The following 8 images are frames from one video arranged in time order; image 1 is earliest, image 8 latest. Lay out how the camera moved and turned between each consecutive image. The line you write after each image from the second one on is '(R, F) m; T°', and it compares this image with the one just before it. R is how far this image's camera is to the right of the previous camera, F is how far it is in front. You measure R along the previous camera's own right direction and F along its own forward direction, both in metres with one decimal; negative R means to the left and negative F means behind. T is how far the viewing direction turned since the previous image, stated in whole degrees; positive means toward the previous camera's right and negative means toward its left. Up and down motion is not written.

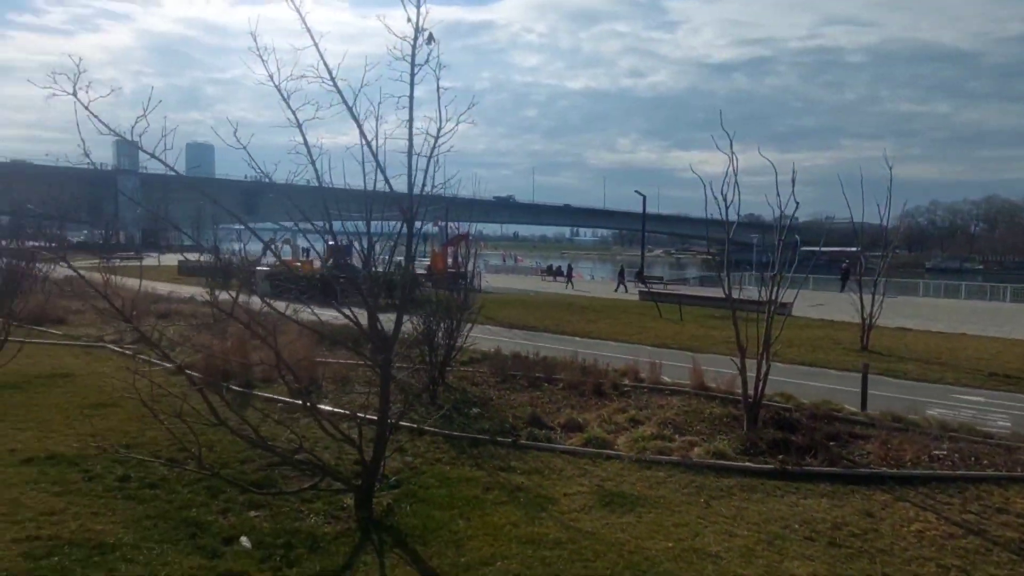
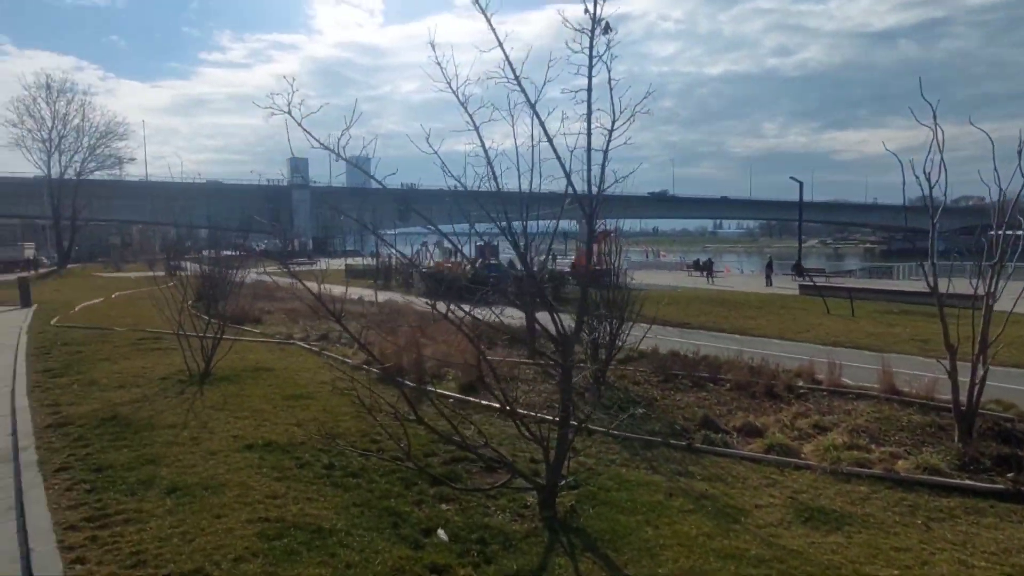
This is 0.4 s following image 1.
(-0.4, +0.1) m; -13°
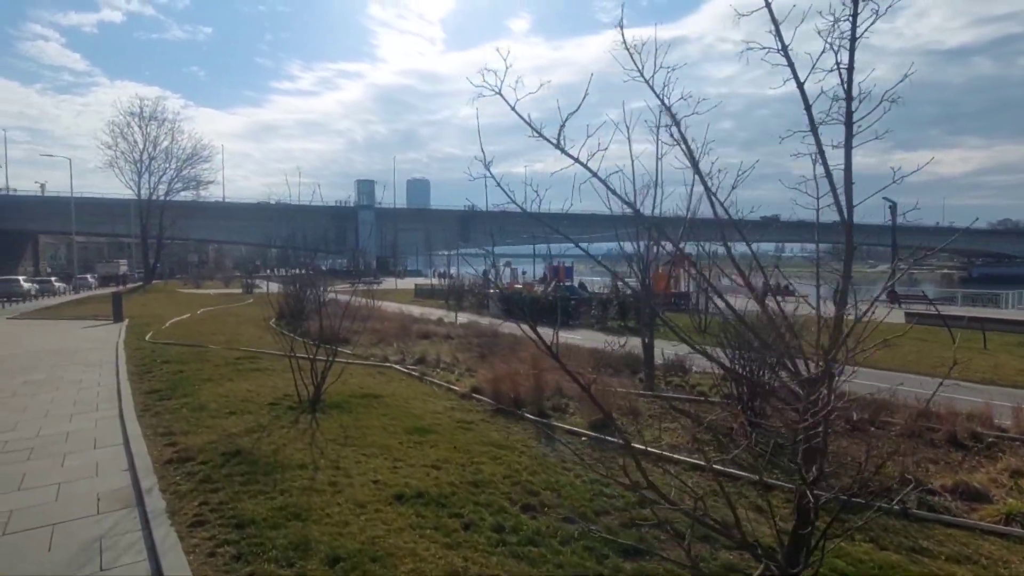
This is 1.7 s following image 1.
(-1.2, +1.0) m; -5°
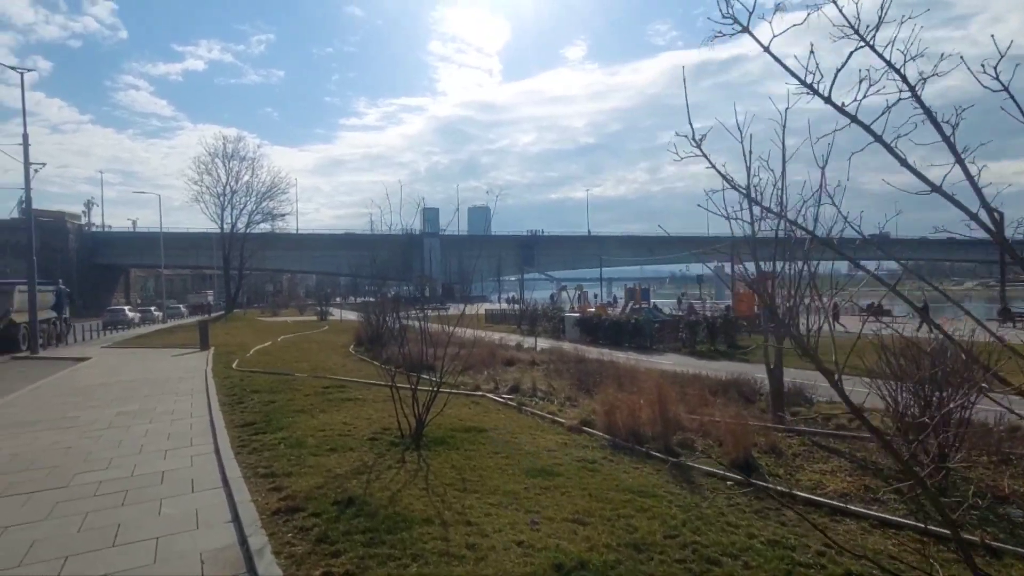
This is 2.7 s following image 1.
(-0.8, +0.9) m; -6°
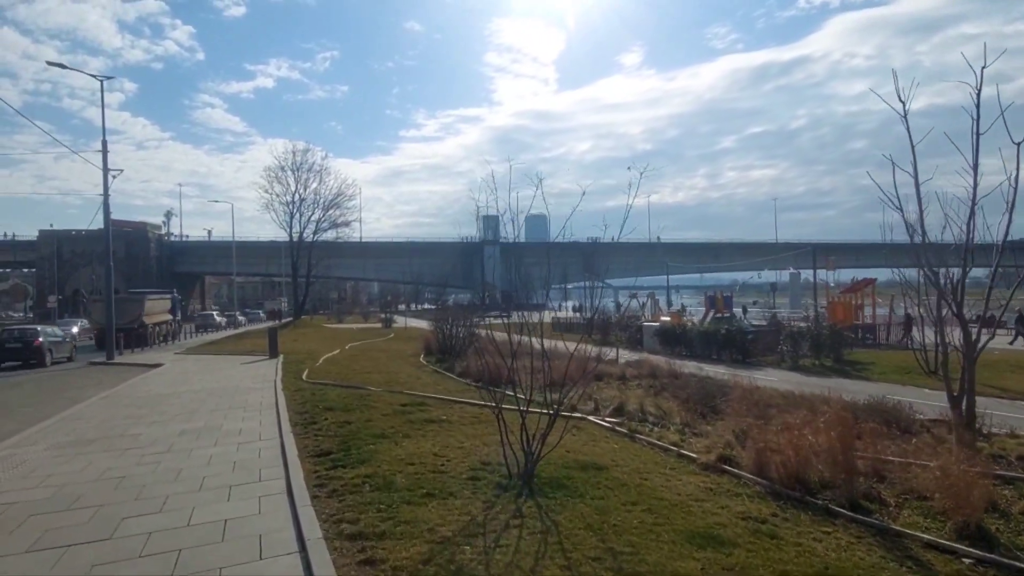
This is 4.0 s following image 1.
(-0.8, +1.6) m; -5°
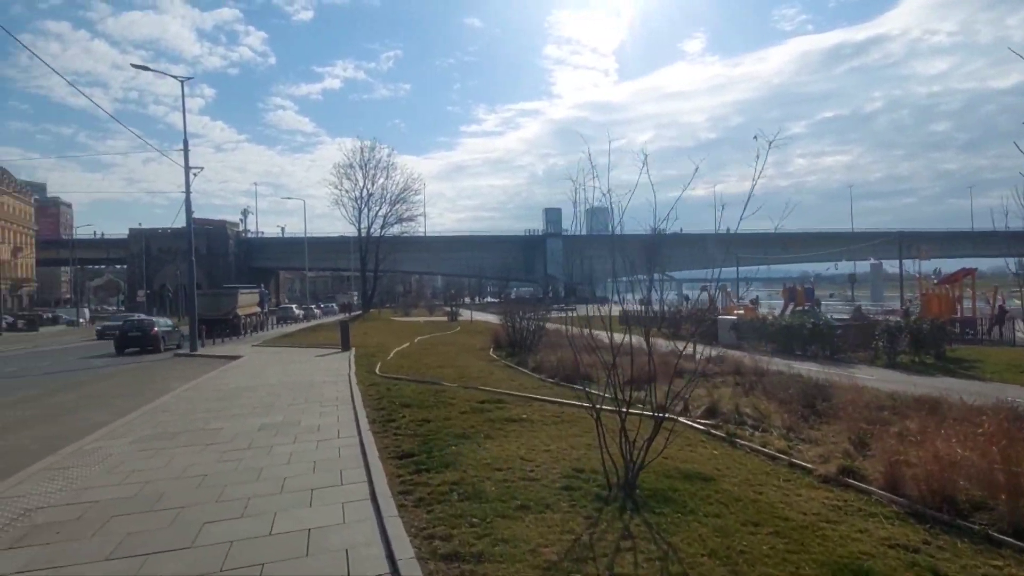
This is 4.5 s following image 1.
(-0.4, +0.6) m; -6°
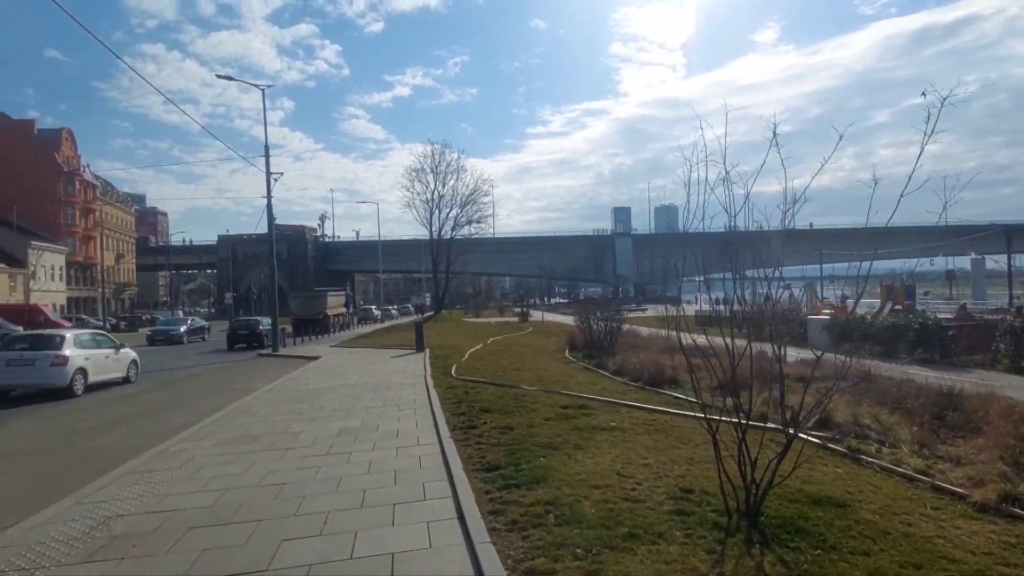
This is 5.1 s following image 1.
(-0.3, +0.6) m; -6°
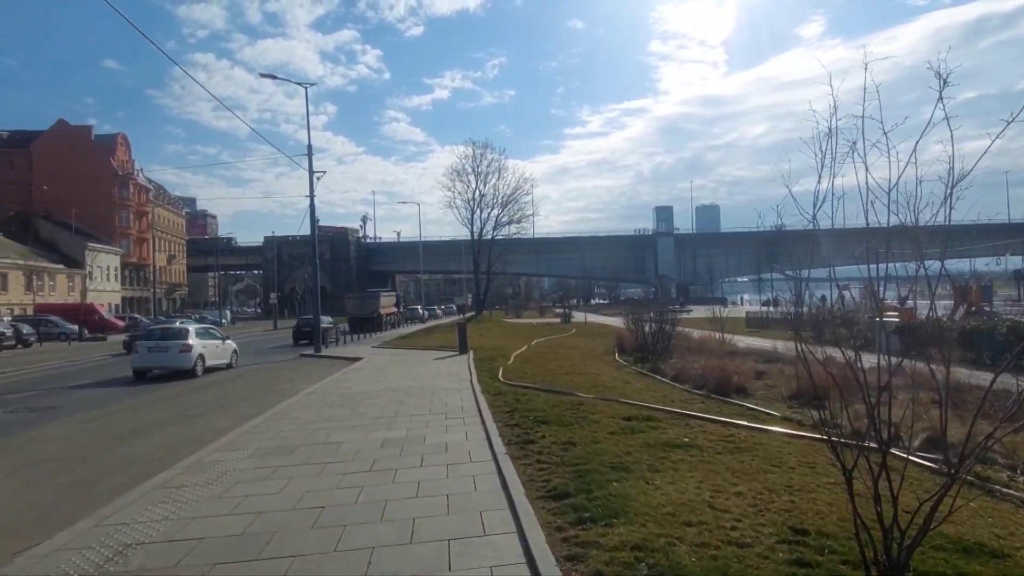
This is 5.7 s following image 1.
(-0.3, +0.9) m; -4°
